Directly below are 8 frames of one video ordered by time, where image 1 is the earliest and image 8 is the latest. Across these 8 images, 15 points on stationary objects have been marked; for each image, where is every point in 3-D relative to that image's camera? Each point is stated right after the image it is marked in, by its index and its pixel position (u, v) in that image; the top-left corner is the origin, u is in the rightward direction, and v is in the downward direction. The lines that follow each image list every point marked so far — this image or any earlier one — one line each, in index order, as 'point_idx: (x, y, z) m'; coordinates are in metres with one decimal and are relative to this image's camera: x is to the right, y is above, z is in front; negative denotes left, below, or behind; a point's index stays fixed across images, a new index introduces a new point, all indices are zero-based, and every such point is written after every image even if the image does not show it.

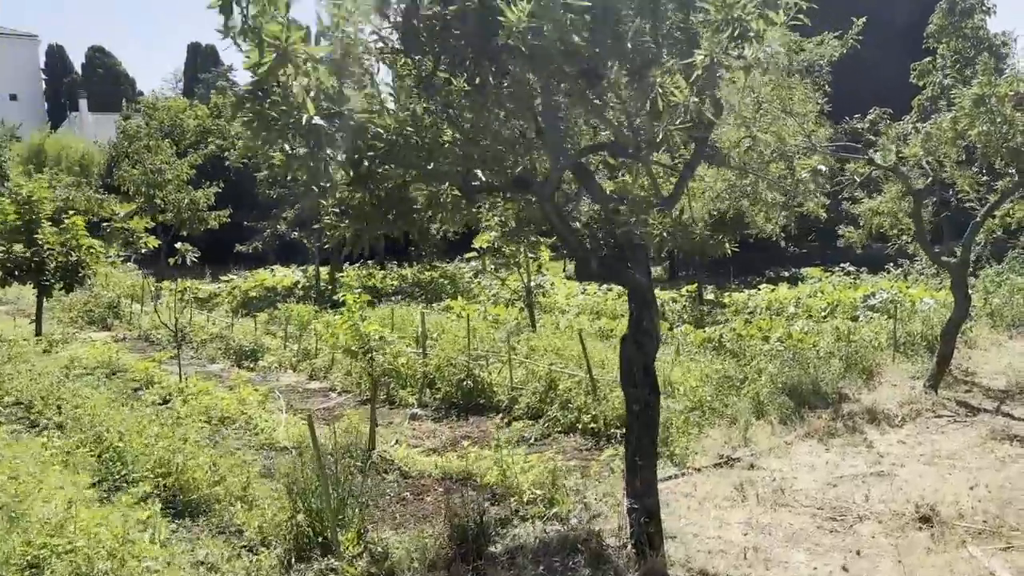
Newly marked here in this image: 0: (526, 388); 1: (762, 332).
0: (+0.1, -0.8, +6.7) m
1: (+2.8, -0.5, +9.5) m
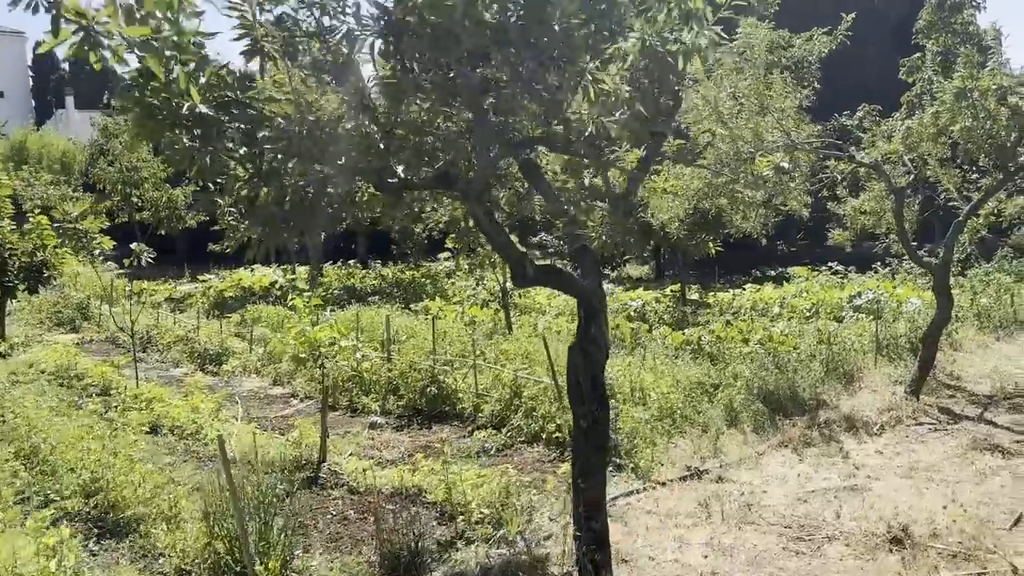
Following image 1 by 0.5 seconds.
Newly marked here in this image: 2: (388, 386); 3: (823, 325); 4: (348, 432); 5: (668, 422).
0: (-0.2, -0.8, +6.4) m
1: (+2.5, -0.5, +9.2) m
2: (-1.1, -0.8, +7.1) m
3: (+3.7, -0.4, +9.9) m
4: (-1.2, -1.1, +6.3) m
5: (+1.1, -1.0, +6.0) m
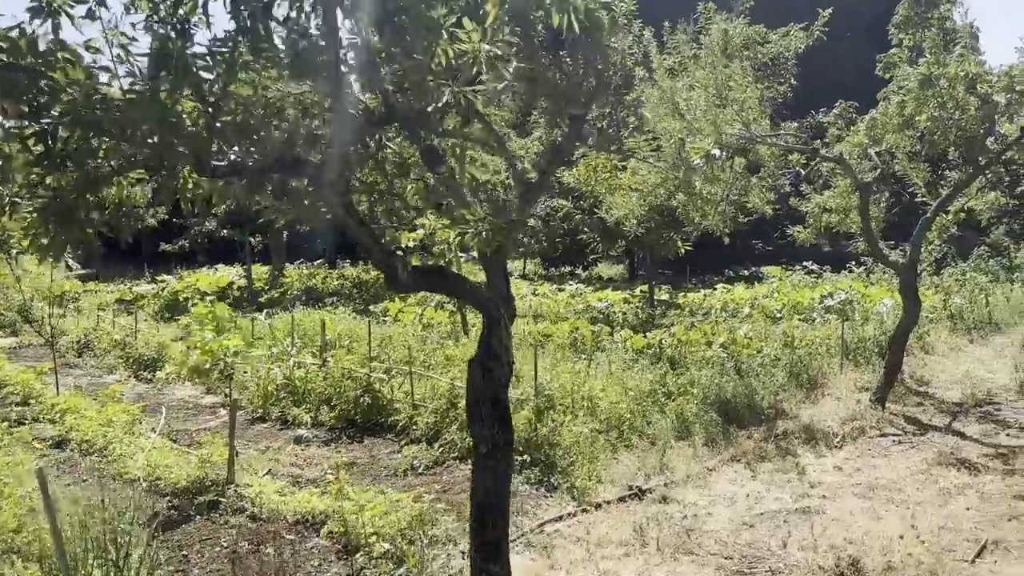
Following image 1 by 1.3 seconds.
0: (-0.6, -0.8, +5.9) m
1: (+2.0, -0.5, +8.8) m
2: (-1.5, -0.8, +6.6) m
3: (+3.2, -0.4, +9.5) m
4: (-1.7, -1.1, +5.8) m
5: (+0.7, -1.0, +5.5) m
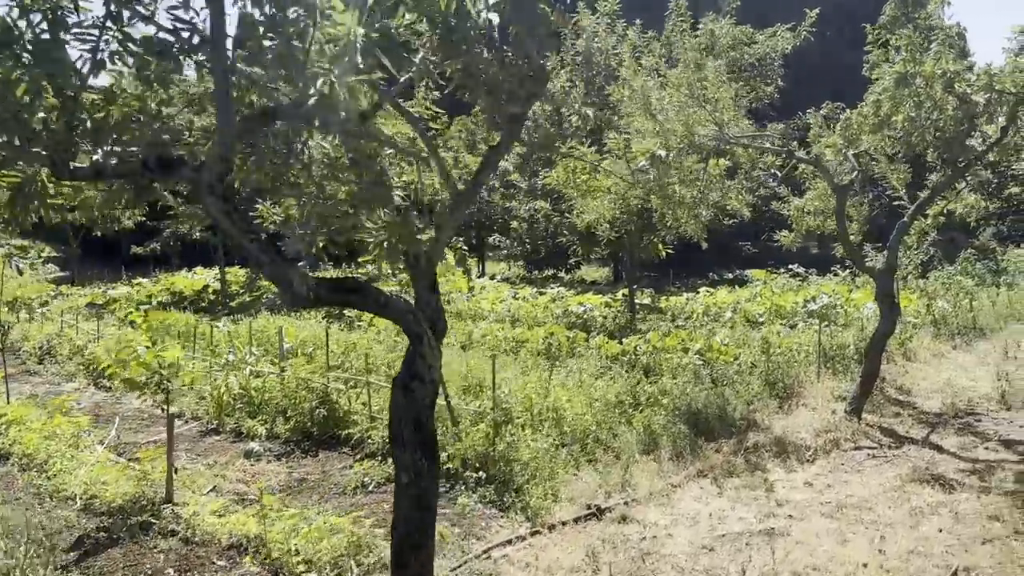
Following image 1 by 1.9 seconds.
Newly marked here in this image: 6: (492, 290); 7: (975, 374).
0: (-0.9, -0.9, +5.7) m
1: (+1.7, -0.5, +8.6) m
2: (-1.8, -0.9, +6.4) m
3: (+2.9, -0.5, +9.3) m
4: (-1.9, -1.1, +5.5) m
5: (+0.4, -1.0, +5.3) m
6: (-0.3, 0.0, +13.7) m
7: (+4.2, -0.8, +7.6) m
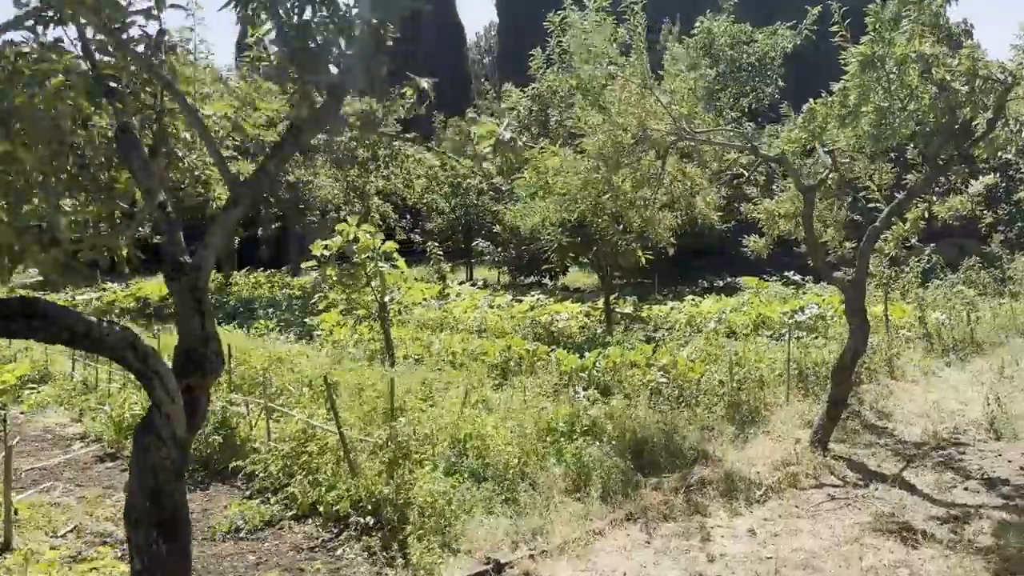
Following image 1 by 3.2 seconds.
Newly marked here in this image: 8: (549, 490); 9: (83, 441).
0: (-1.4, -0.9, +5.0) m
1: (+1.3, -0.6, +7.9) m
2: (-2.3, -1.0, +5.7) m
3: (+2.4, -0.6, +8.6) m
4: (-2.4, -1.2, +4.9) m
5: (-0.1, -1.1, +4.6) m
6: (-0.7, -0.1, +13.0) m
7: (+3.7, -0.9, +6.9) m
8: (+0.2, -1.1, +4.6) m
9: (-3.2, -1.1, +6.2) m
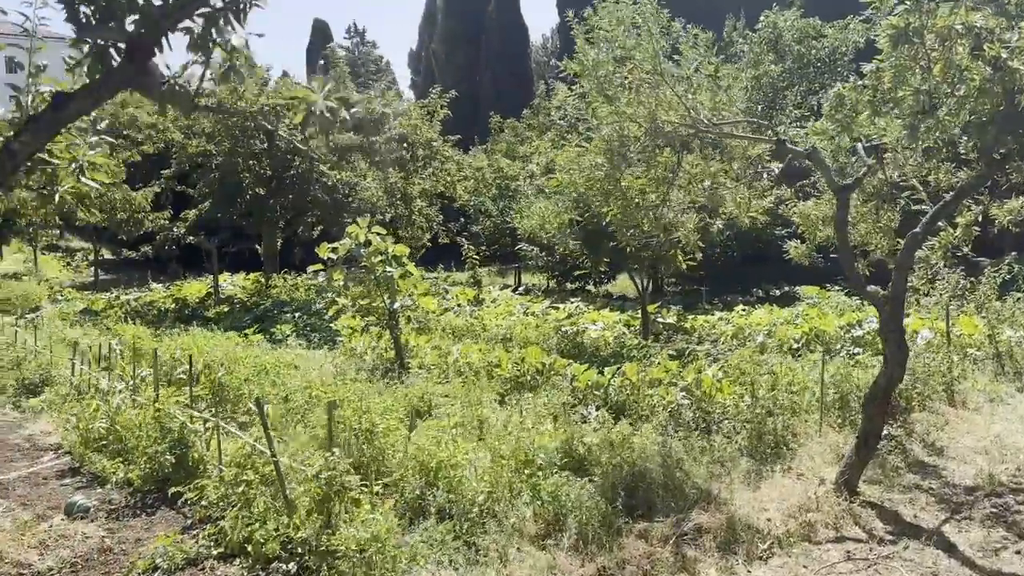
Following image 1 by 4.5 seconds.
0: (-1.5, -1.0, +4.6) m
1: (+1.4, -0.7, +7.2) m
2: (-2.3, -1.0, +5.3) m
3: (+2.6, -0.7, +7.8) m
4: (-2.6, -1.2, +4.5) m
5: (-0.3, -1.1, +4.0) m
6: (-0.1, -0.2, +12.5) m
7: (+3.7, -1.0, +6.0) m
8: (0.0, -1.1, +4.0) m
9: (-3.2, -1.1, +5.9) m
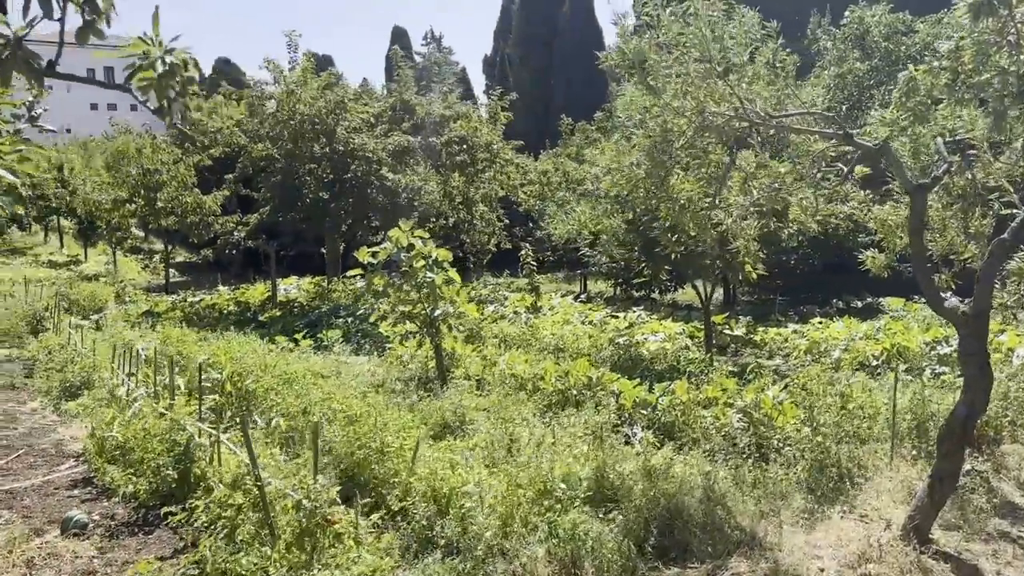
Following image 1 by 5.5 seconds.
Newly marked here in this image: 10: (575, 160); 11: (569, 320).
0: (-1.4, -1.0, +4.2) m
1: (+1.7, -0.8, +6.6) m
2: (-2.2, -1.0, +5.1) m
3: (+3.0, -0.8, +7.1) m
4: (-2.5, -1.3, +4.3) m
5: (-0.2, -1.2, +3.6) m
6: (+0.7, -0.3, +12.0) m
7: (+3.9, -1.1, +5.1) m
8: (+0.1, -1.2, +3.5) m
9: (-3.0, -1.2, +5.7) m
10: (+1.4, +2.8, +18.2) m
11: (+0.7, -0.4, +10.7) m
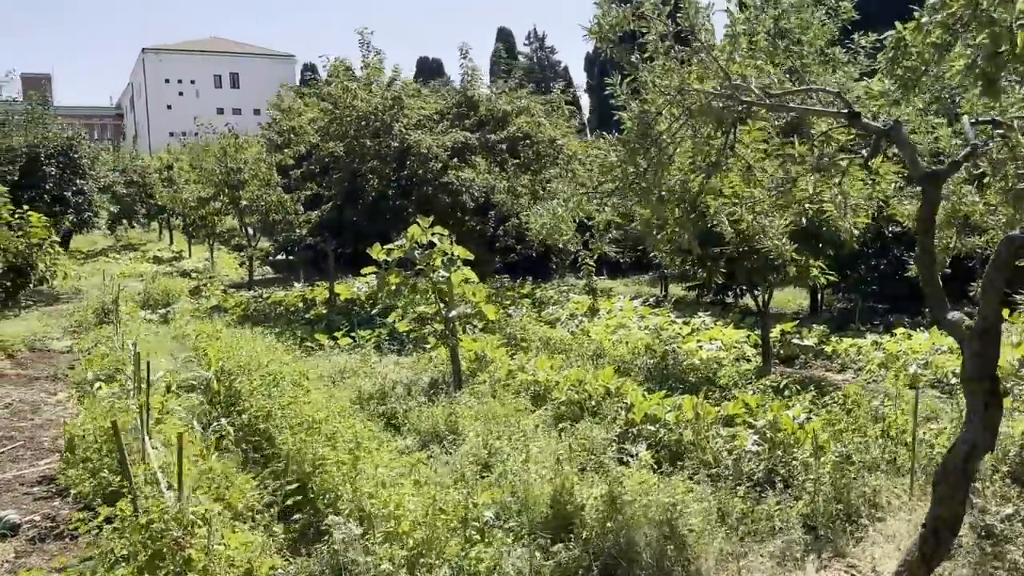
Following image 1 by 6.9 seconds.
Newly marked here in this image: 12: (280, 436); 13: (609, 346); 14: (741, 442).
0: (-1.7, -1.0, +4.0) m
1: (+1.7, -0.8, +5.9) m
2: (-2.4, -1.0, +4.9) m
3: (+3.0, -0.9, +6.2) m
4: (-2.8, -1.2, +4.2) m
5: (-0.6, -1.2, +3.2) m
6: (+1.5, -0.4, +11.4) m
7: (+3.7, -1.2, +4.2) m
8: (-0.4, -1.2, +3.1) m
9: (-3.1, -1.1, +5.7) m
10: (+3.0, +2.7, +17.5) m
11: (+1.3, -0.5, +10.1) m
12: (-1.2, -0.8, +4.7) m
13: (+1.0, -0.6, +8.9) m
14: (+1.4, -0.9, +5.2) m
